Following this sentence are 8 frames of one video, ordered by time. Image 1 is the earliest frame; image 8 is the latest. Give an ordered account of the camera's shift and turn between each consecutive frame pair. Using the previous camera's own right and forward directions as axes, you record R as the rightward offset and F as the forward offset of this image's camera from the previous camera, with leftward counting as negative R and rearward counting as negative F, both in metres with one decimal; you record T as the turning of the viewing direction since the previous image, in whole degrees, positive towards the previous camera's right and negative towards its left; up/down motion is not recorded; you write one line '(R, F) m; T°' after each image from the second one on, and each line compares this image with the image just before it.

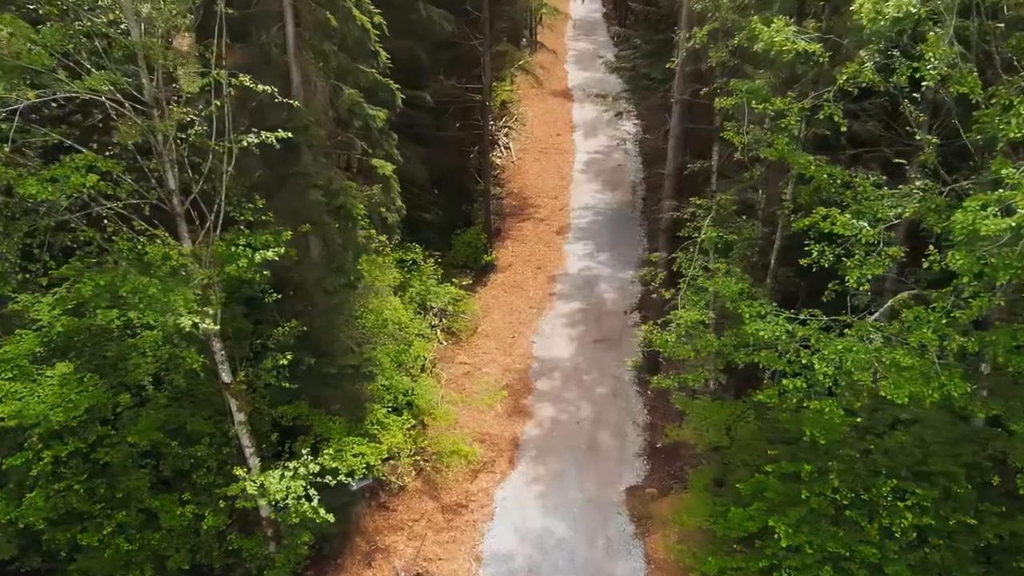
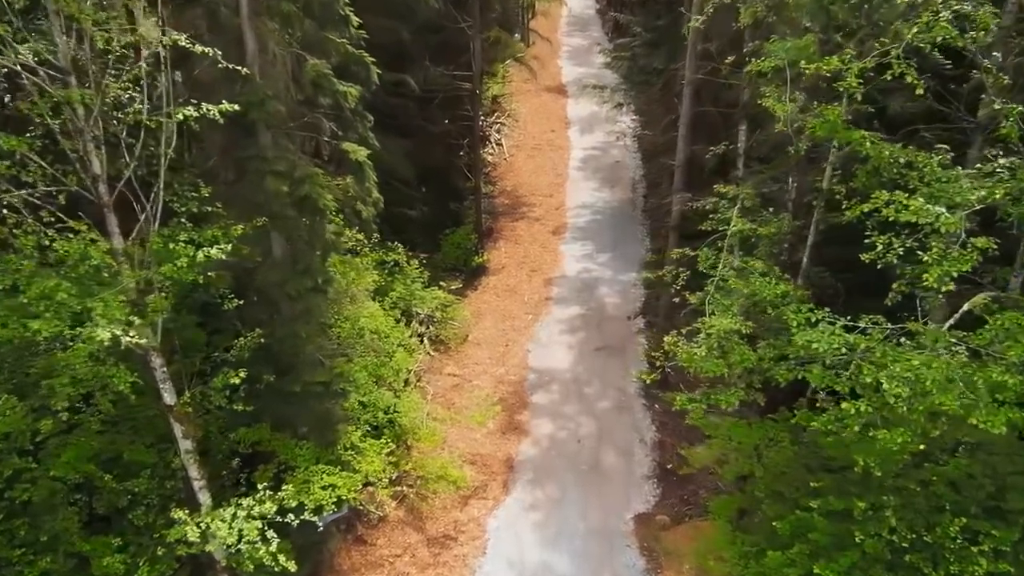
(0.0, +1.5) m; +1°
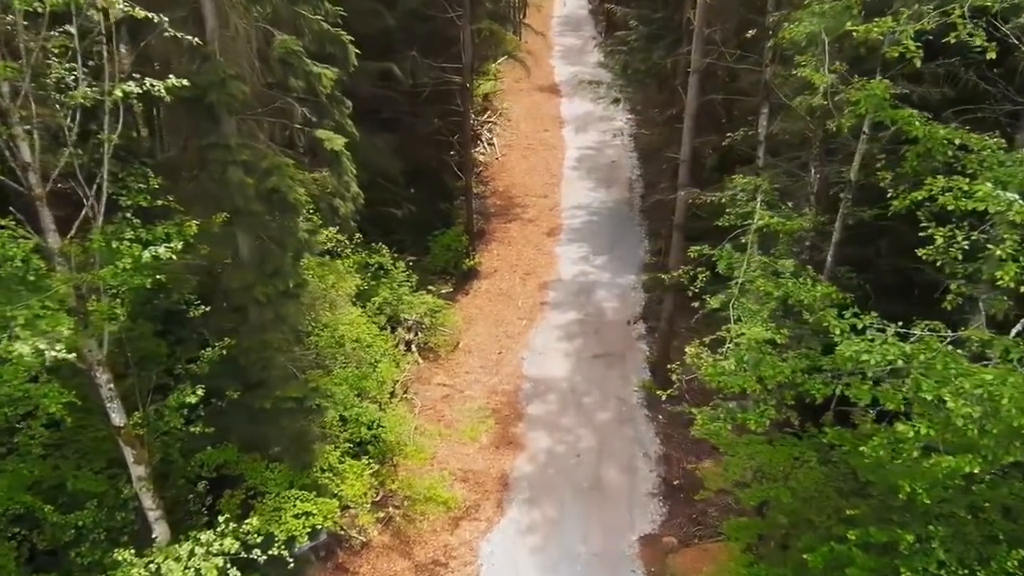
(0.0, +1.0) m; +1°
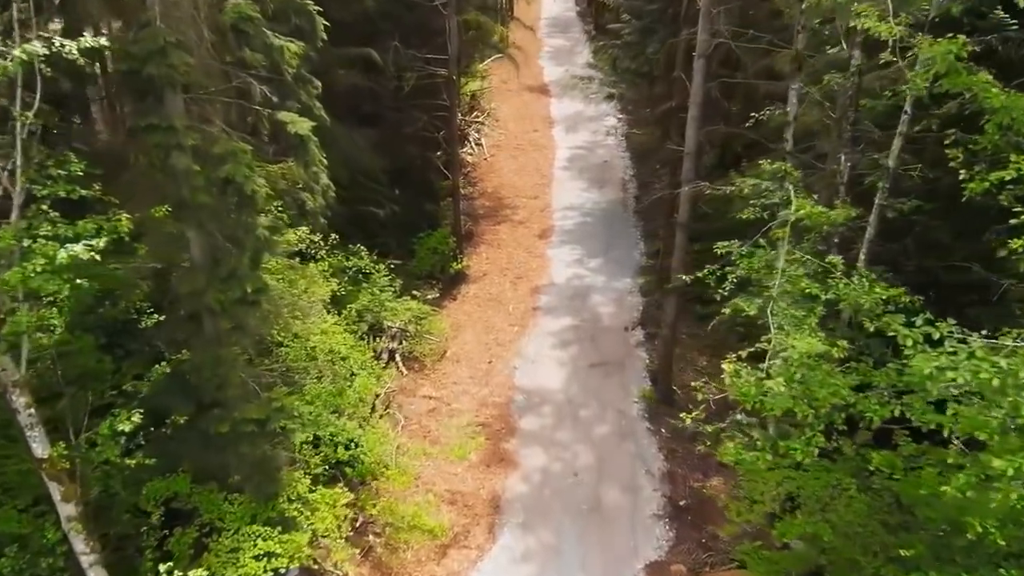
(0.0, +1.1) m; +1°
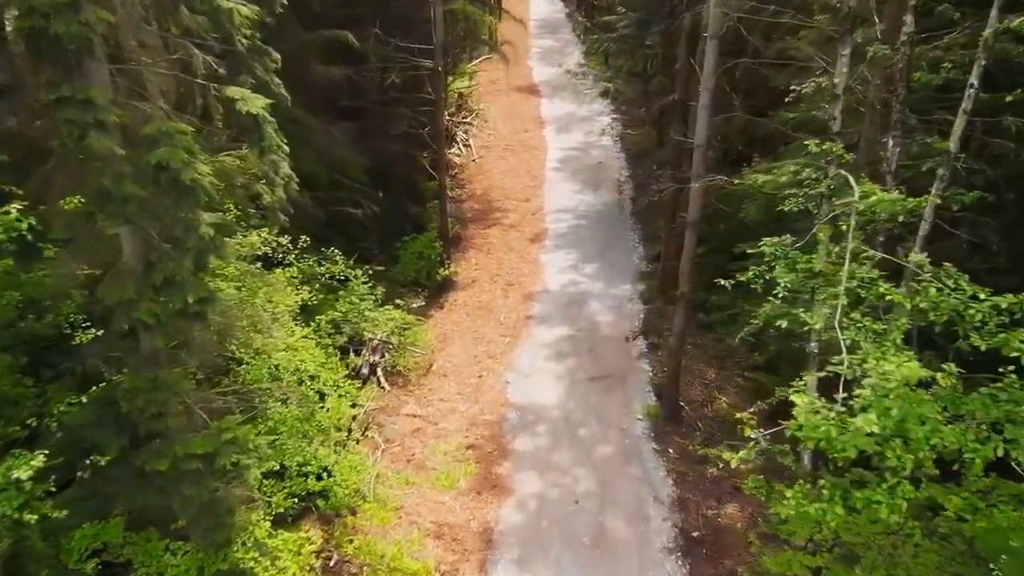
(-0.1, +1.2) m; +1°
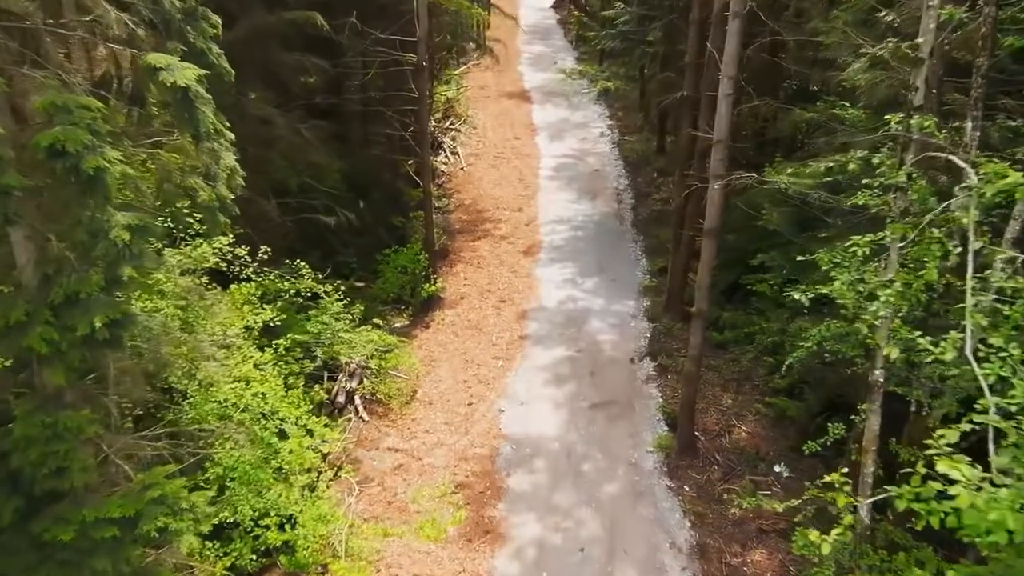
(-0.1, +1.3) m; +1°
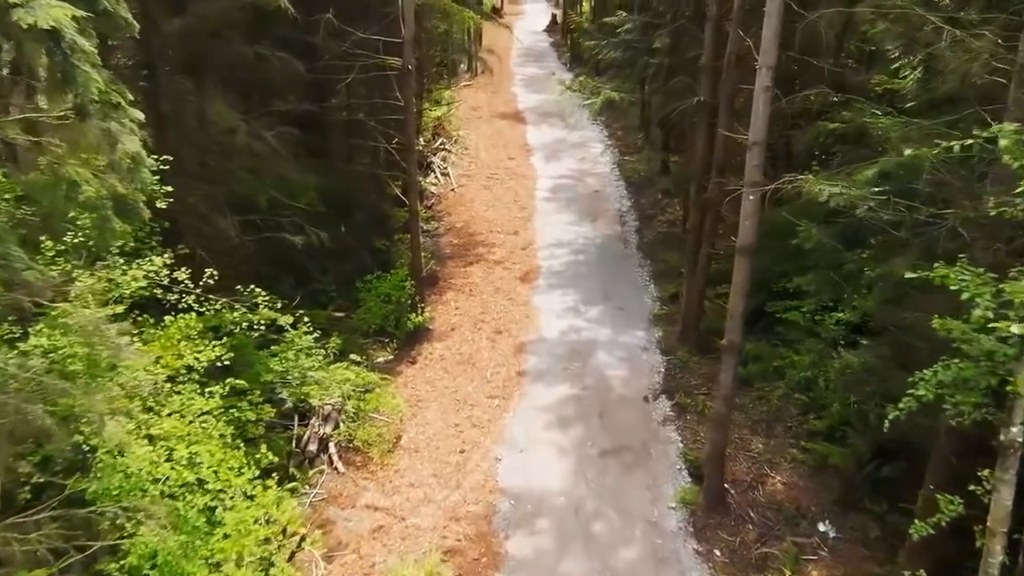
(-0.1, +1.5) m; +1°
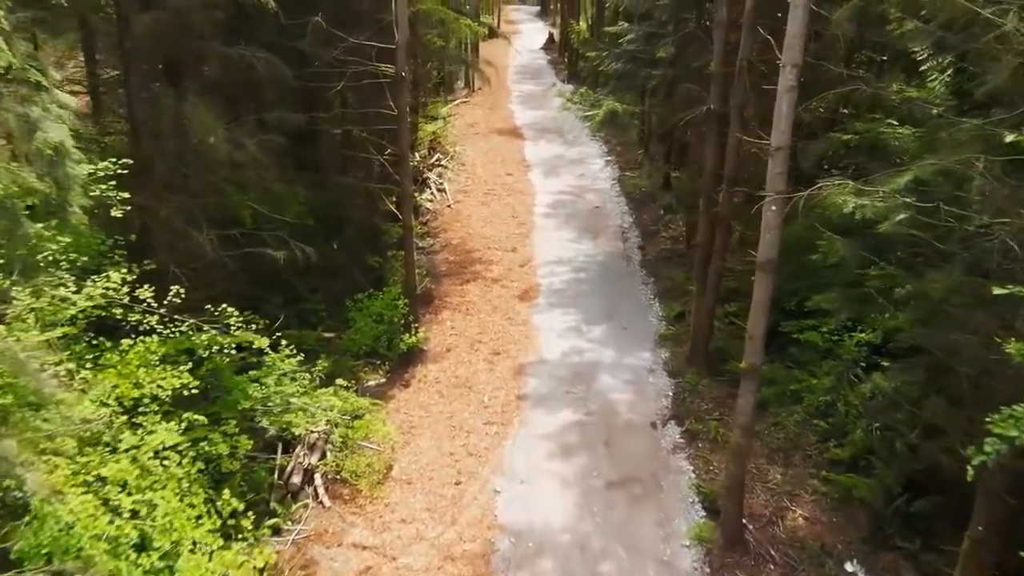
(0.0, +0.7) m; 0°
